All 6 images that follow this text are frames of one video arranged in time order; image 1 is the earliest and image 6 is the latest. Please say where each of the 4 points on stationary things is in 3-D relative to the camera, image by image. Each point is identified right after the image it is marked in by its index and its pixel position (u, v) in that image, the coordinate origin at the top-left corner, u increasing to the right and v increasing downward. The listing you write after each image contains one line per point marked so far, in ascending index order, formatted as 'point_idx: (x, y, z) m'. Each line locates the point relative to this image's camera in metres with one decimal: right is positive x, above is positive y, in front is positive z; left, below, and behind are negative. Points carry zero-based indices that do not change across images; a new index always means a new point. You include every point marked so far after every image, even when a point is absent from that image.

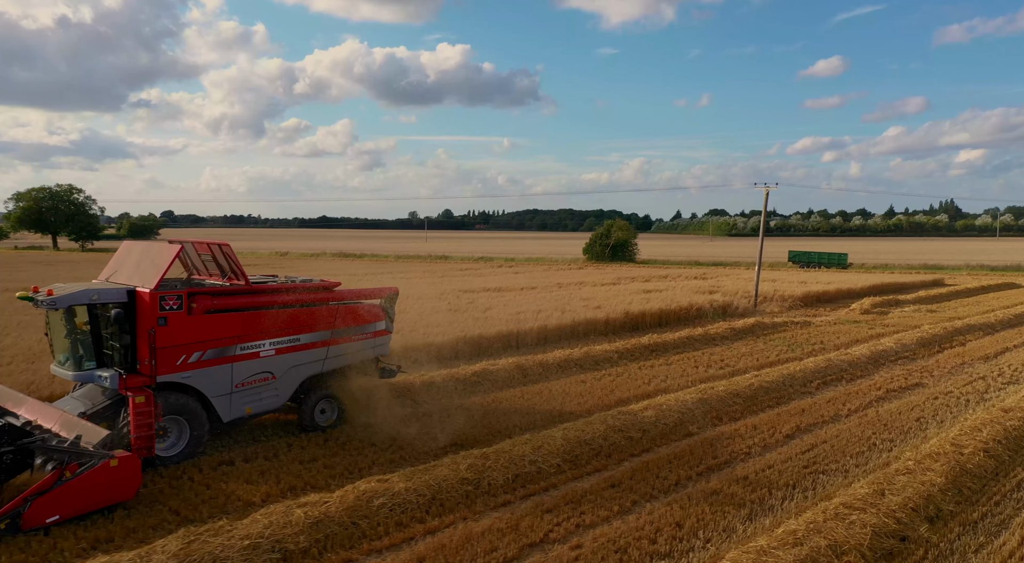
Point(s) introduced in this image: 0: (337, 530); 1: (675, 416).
0: (-1.4, -1.9, +5.3) m
1: (+2.1, -1.7, +8.4) m
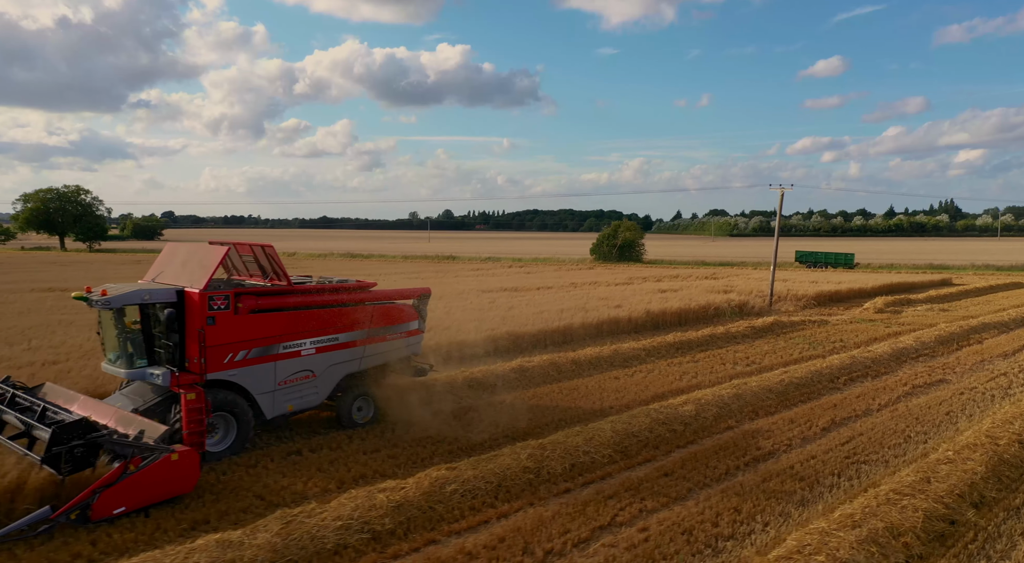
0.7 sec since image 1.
0: (-0.8, -1.9, +5.6) m
1: (+2.6, -1.7, +8.7) m
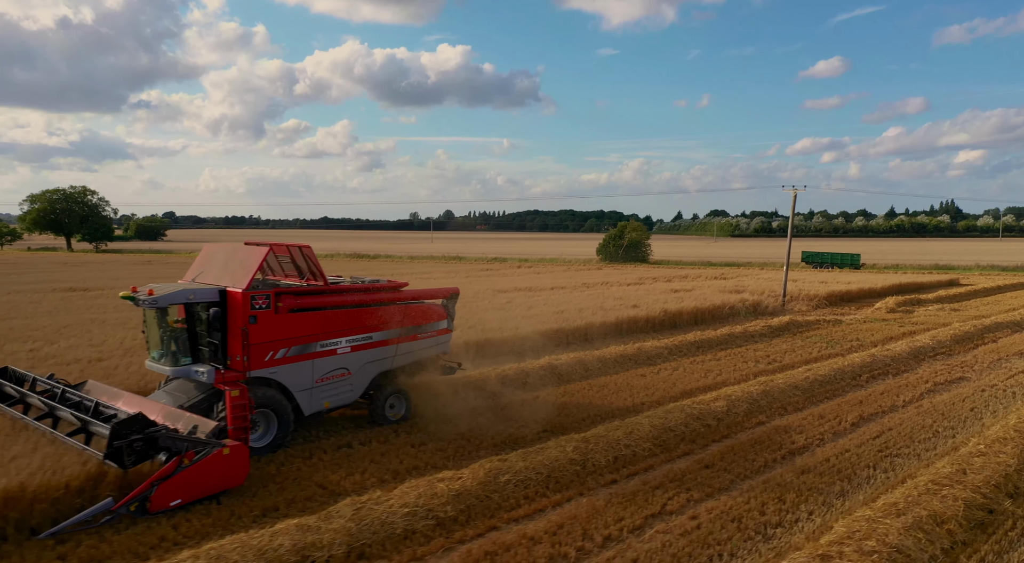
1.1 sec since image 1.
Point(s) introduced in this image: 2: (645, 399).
0: (-0.3, -1.9, +5.8) m
1: (+3.1, -1.7, +8.9) m
2: (+1.9, -1.7, +9.5) m
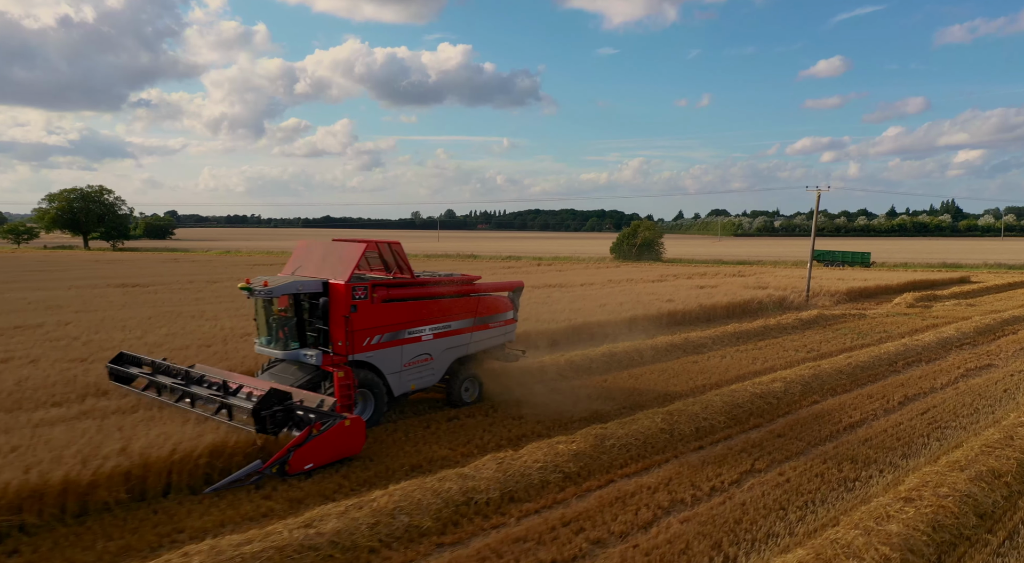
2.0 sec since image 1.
0: (+0.8, -1.8, +6.7) m
1: (+4.3, -1.6, +9.8) m
2: (+3.1, -1.6, +10.4) m
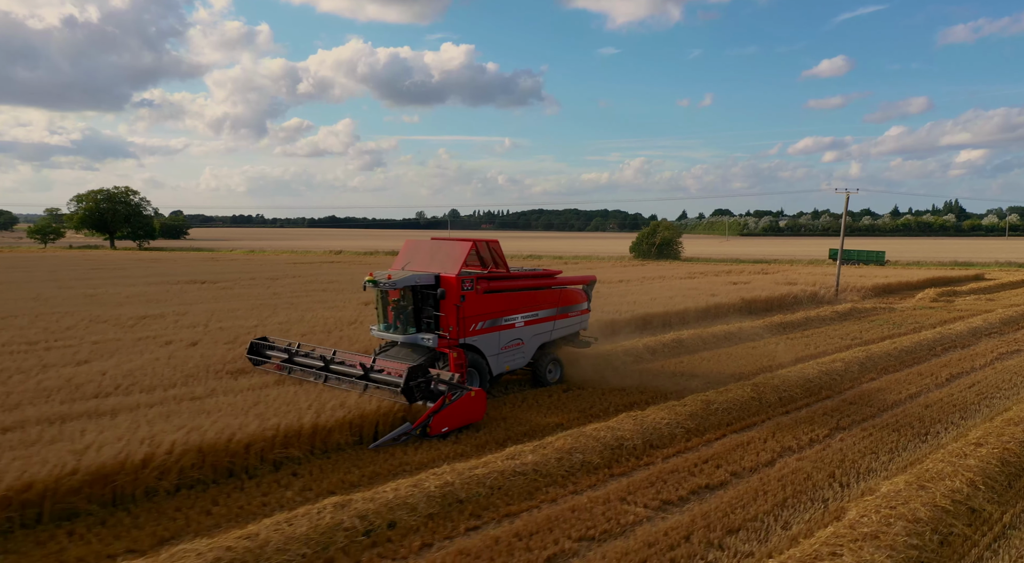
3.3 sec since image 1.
0: (+2.3, -1.7, +8.1) m
1: (+5.8, -1.4, +11.2) m
2: (+4.6, -1.4, +11.8) m
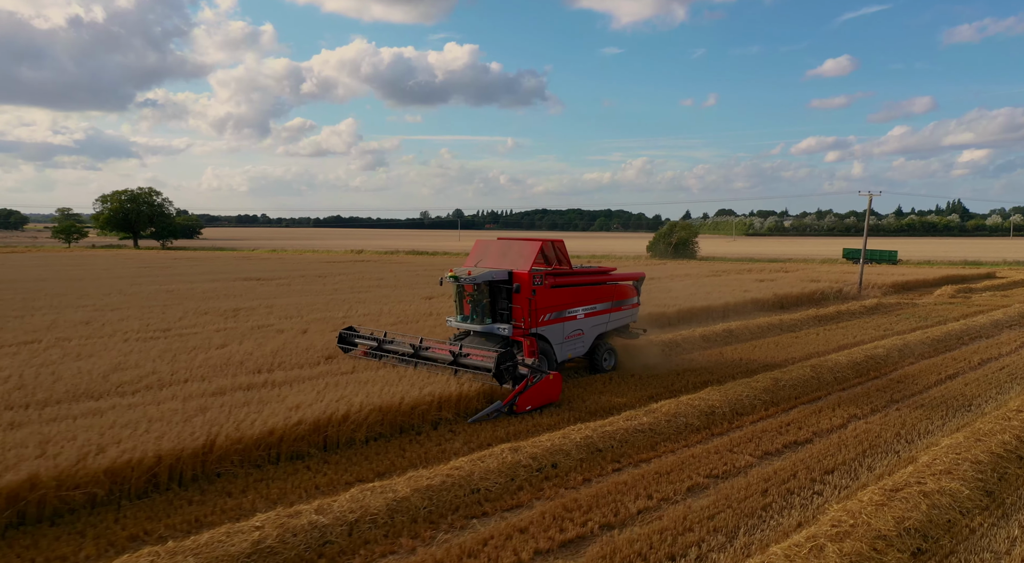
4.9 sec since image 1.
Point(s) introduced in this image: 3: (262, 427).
0: (+3.7, -1.6, +9.3) m
1: (+7.2, -1.3, +12.4) m
2: (+6.0, -1.3, +13.0) m
3: (-2.4, -1.4, +6.2) m
